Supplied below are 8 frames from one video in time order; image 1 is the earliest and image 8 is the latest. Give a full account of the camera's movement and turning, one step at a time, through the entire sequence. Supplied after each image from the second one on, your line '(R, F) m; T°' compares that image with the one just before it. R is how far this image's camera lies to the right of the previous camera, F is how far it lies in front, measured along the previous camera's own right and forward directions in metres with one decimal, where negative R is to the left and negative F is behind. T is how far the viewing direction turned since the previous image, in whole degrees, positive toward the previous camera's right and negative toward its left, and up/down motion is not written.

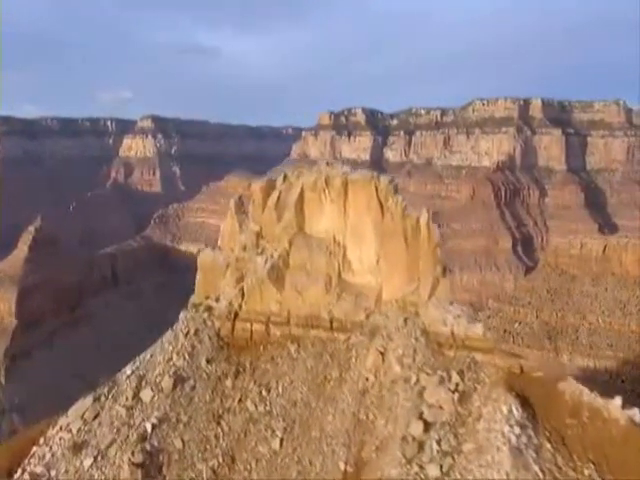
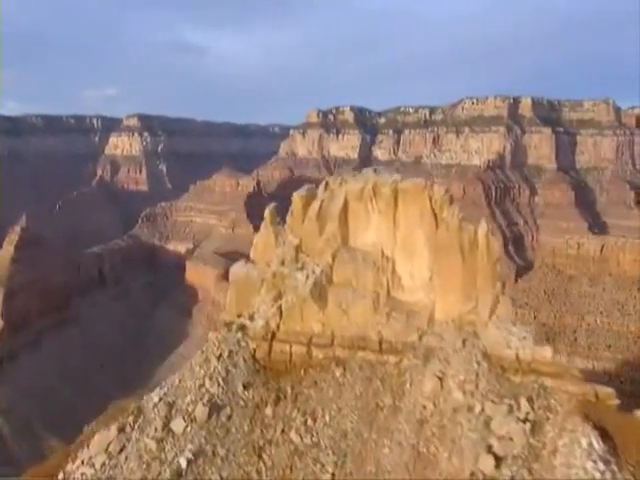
(-0.3, +0.3) m; +1°
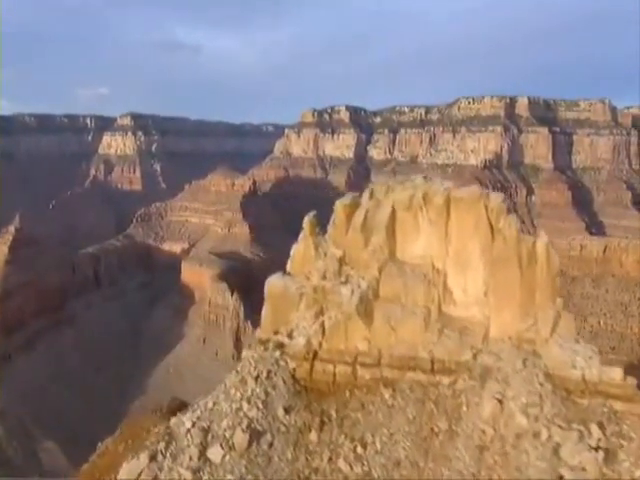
(-0.2, +0.3) m; +1°
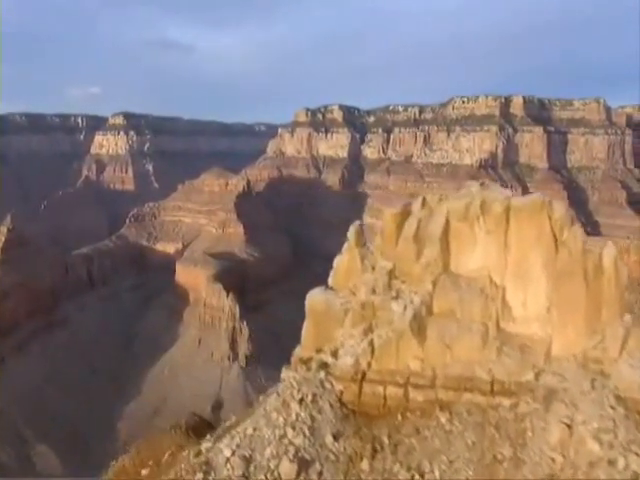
(-0.2, +0.2) m; +1°
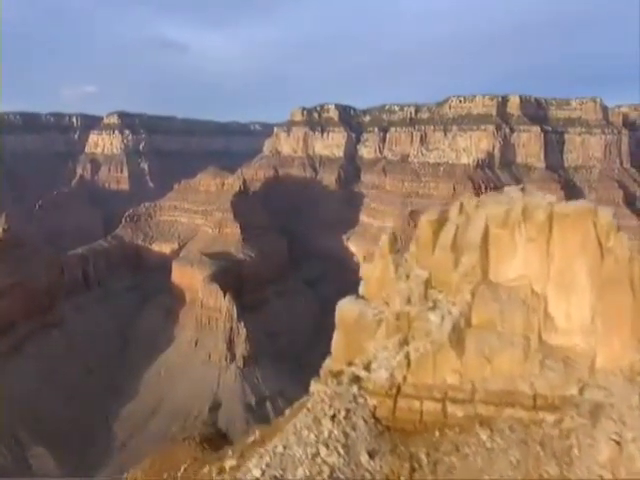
(-0.1, +0.1) m; 0°
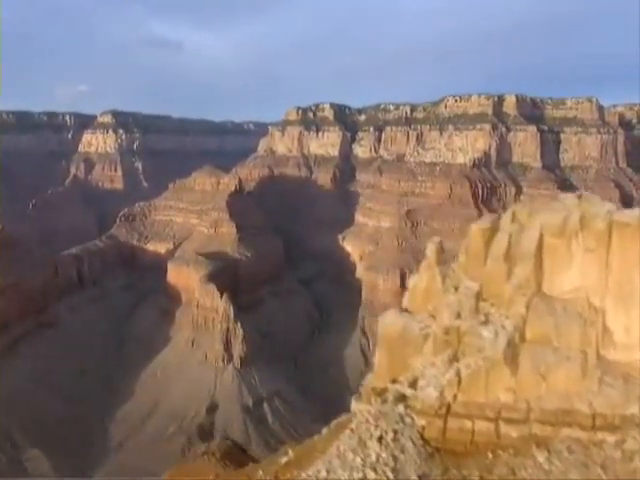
(-0.2, +0.2) m; +1°
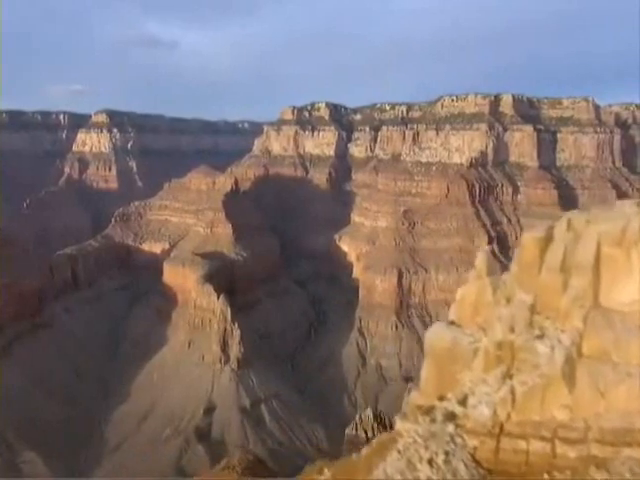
(-0.2, +0.2) m; 0°
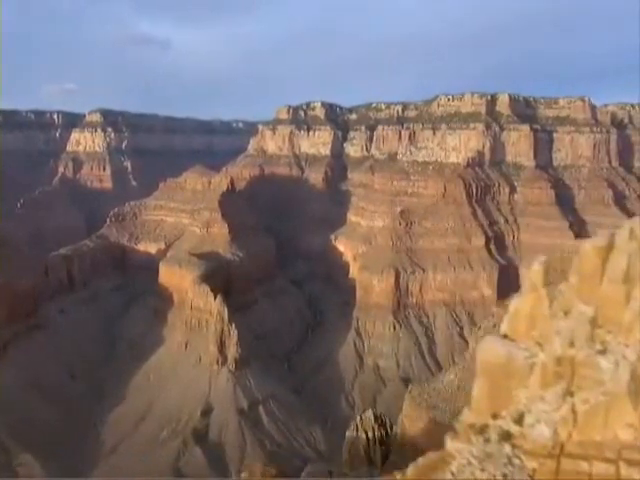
(-0.2, +0.2) m; 0°
